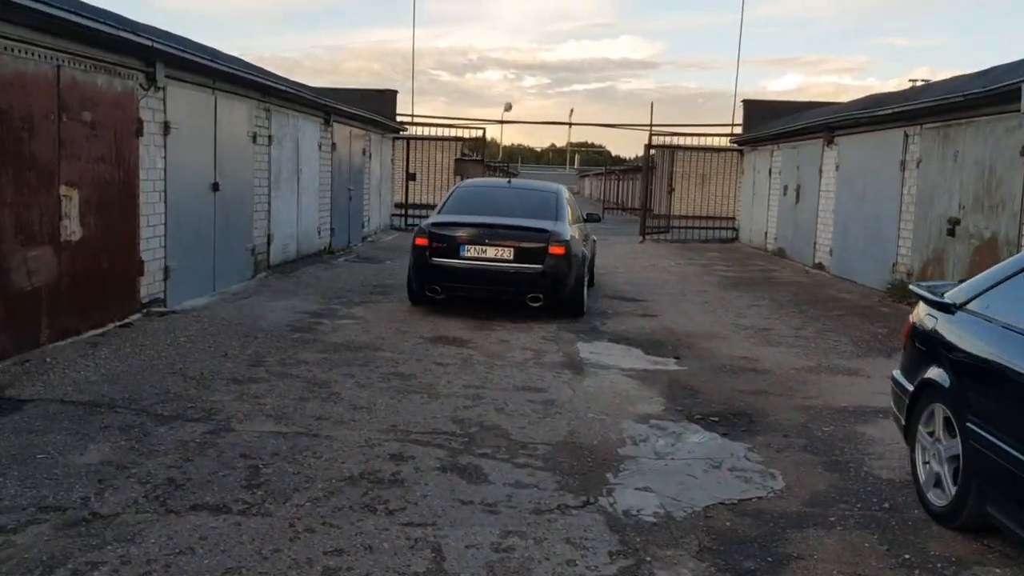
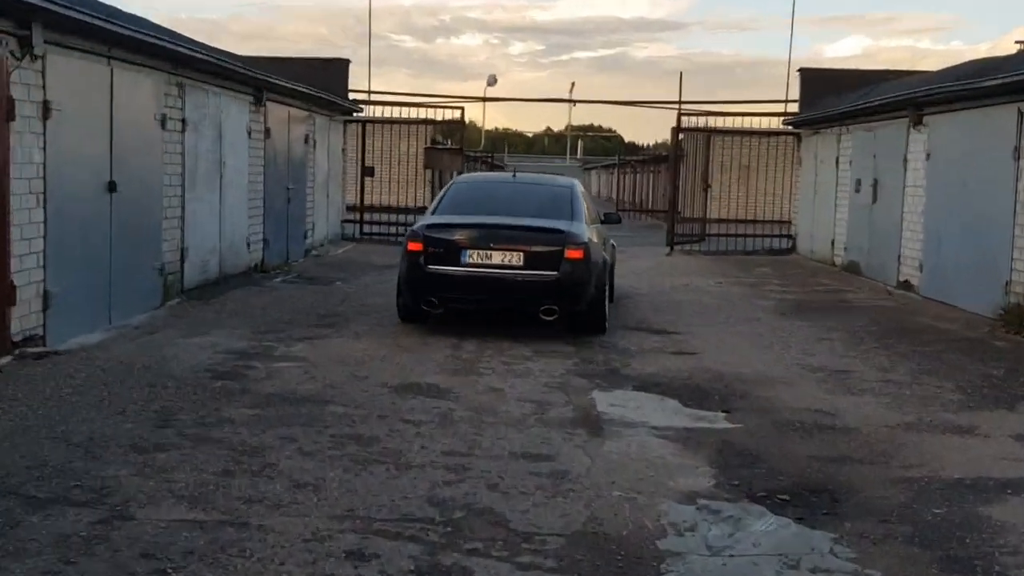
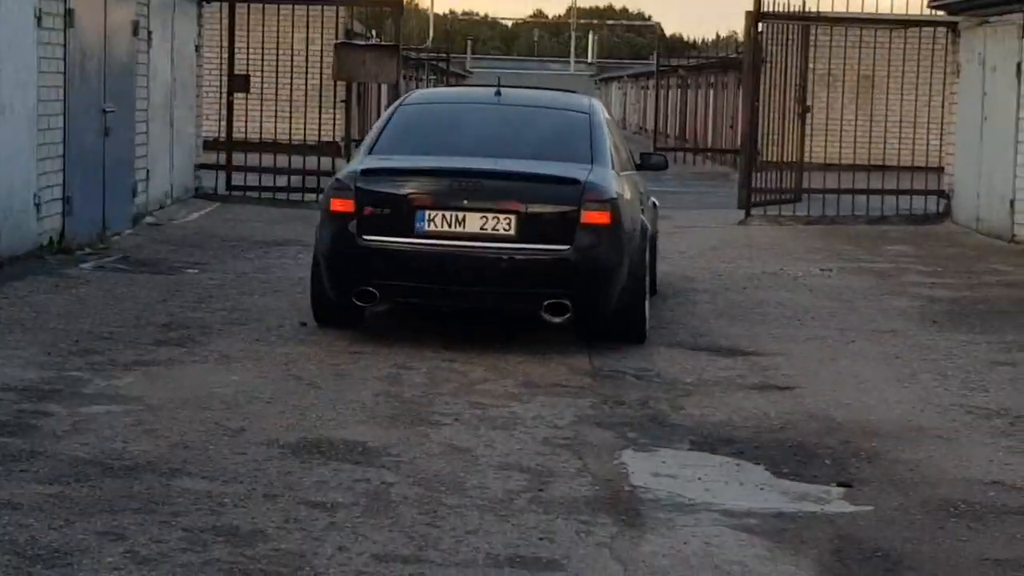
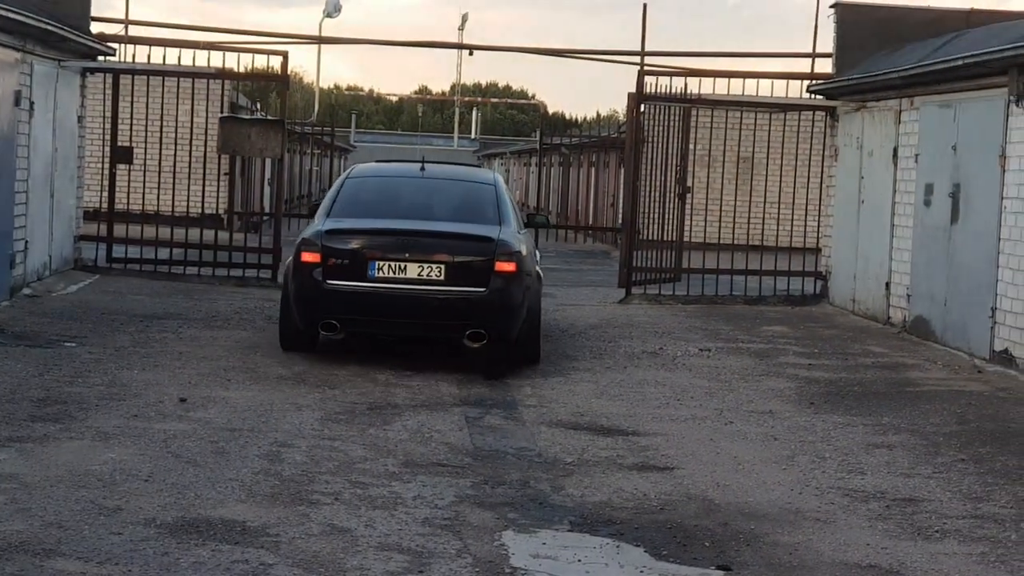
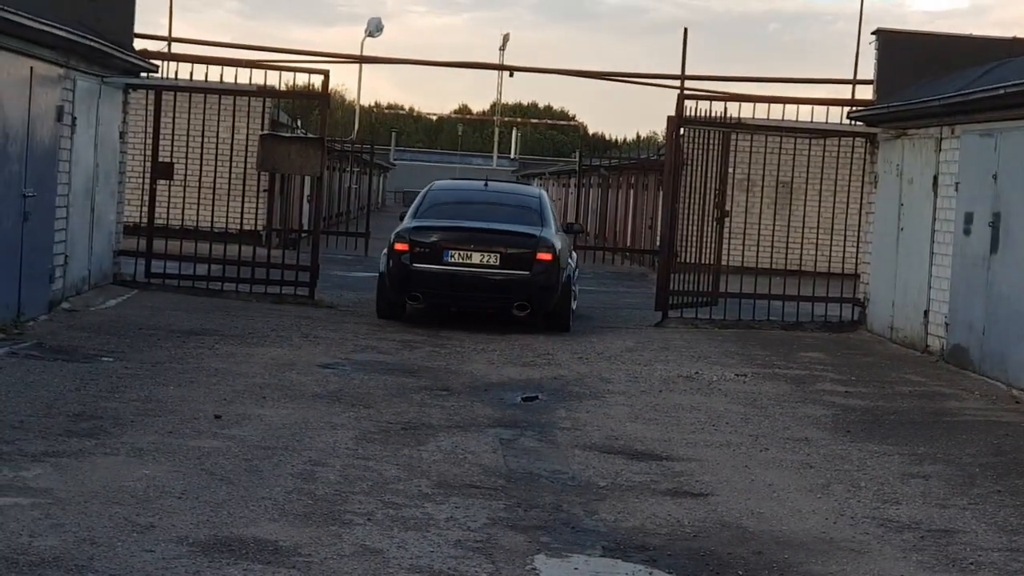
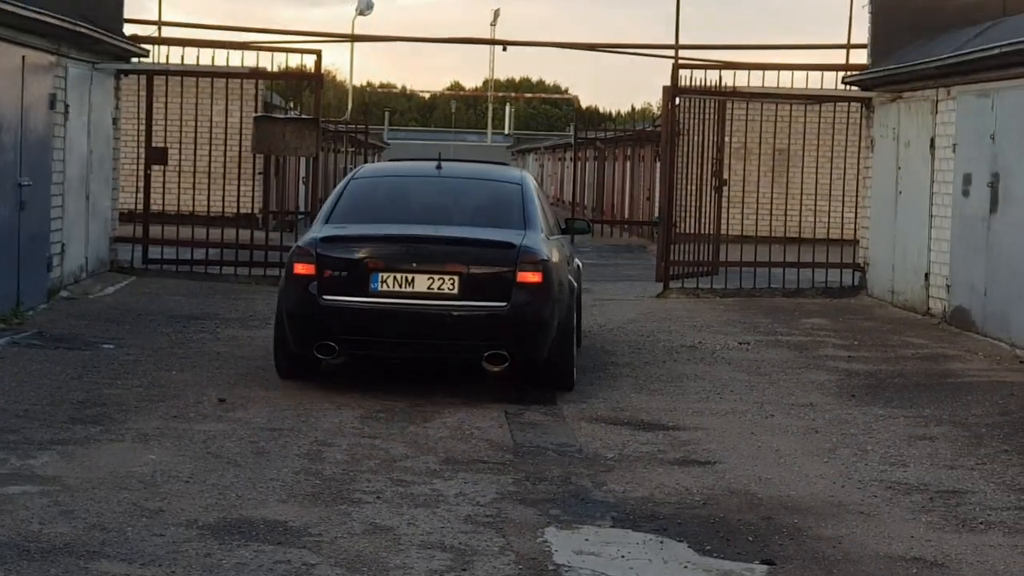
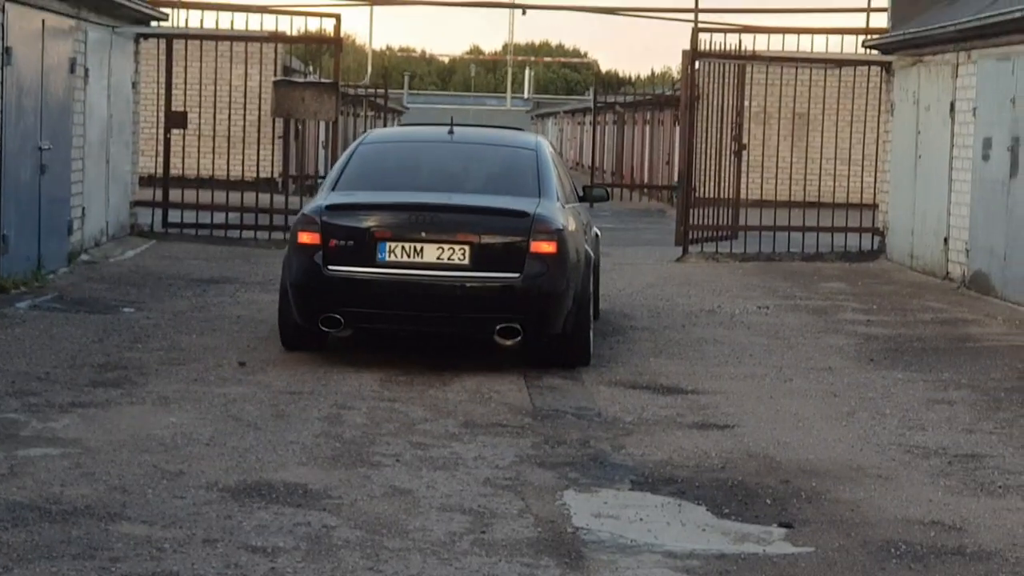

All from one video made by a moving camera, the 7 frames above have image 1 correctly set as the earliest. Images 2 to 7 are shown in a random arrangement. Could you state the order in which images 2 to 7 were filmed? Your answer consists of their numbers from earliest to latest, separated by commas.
2, 3, 7, 6, 4, 5
